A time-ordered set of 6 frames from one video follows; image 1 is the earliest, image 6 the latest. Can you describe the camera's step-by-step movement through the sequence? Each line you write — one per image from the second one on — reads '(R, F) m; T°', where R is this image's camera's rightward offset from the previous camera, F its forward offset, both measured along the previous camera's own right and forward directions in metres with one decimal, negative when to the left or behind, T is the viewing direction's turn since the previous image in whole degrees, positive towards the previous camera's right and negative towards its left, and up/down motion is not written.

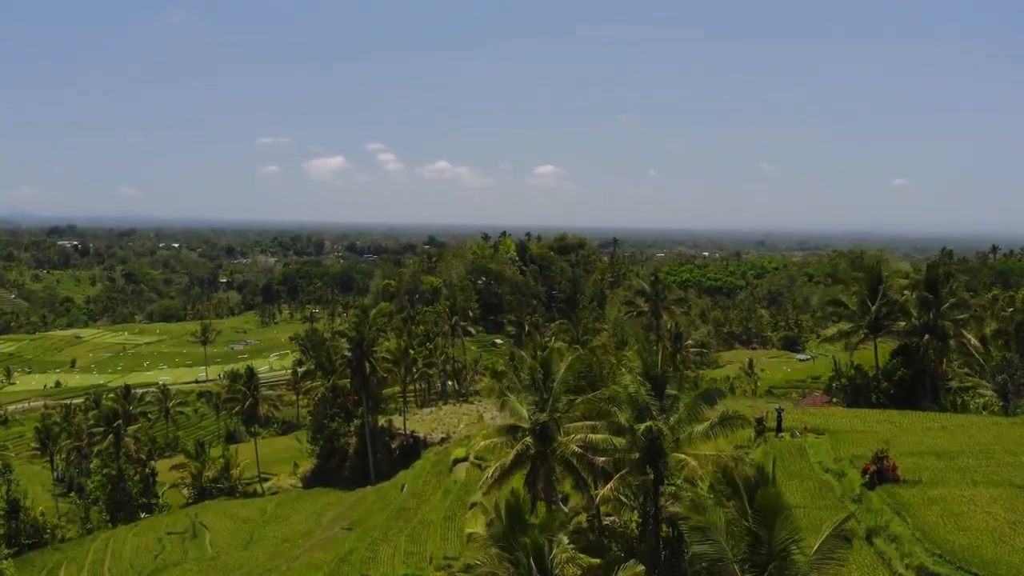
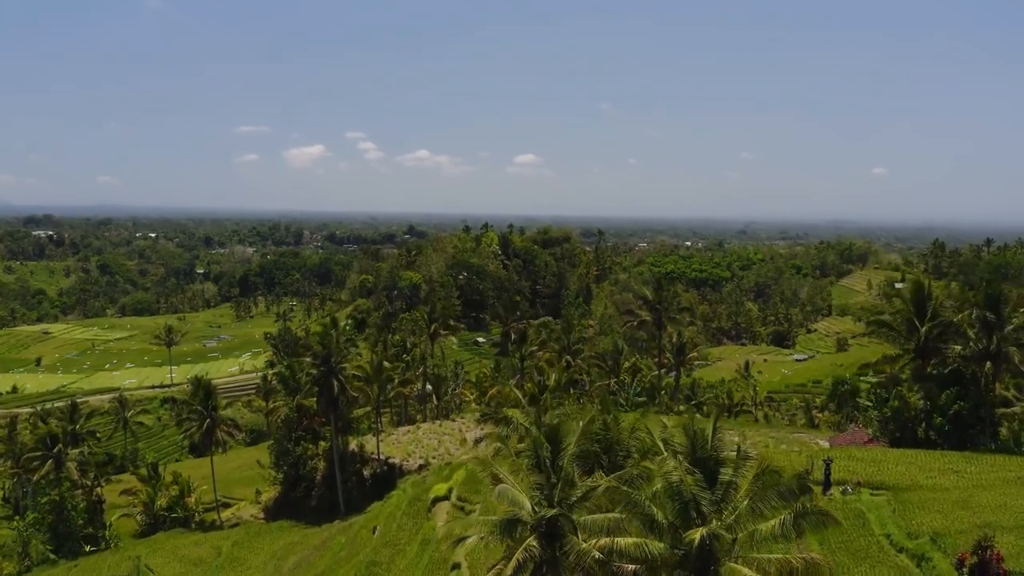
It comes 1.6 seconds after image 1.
(-0.3, +4.8) m; +1°
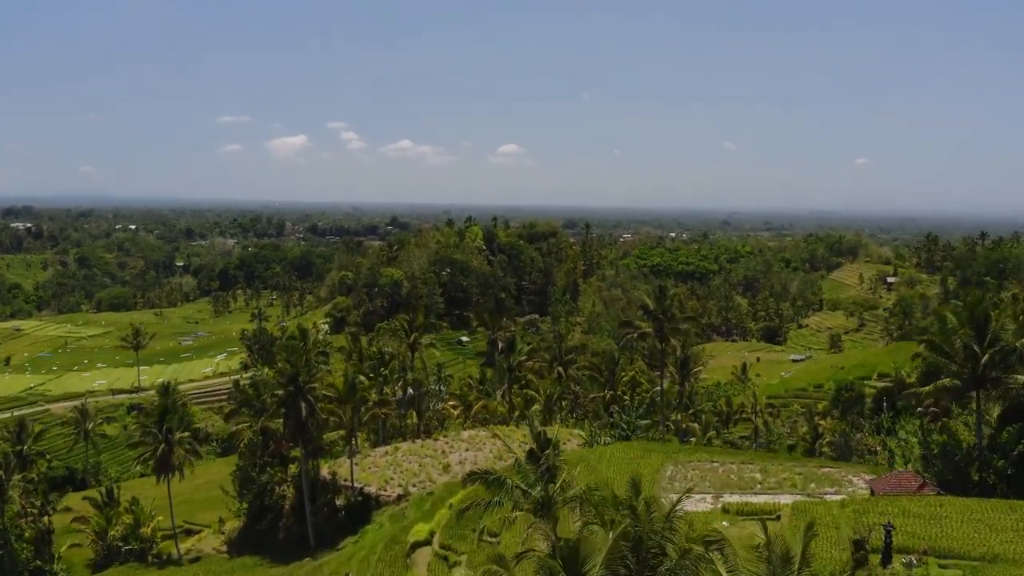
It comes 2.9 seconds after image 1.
(-0.2, +3.9) m; +1°
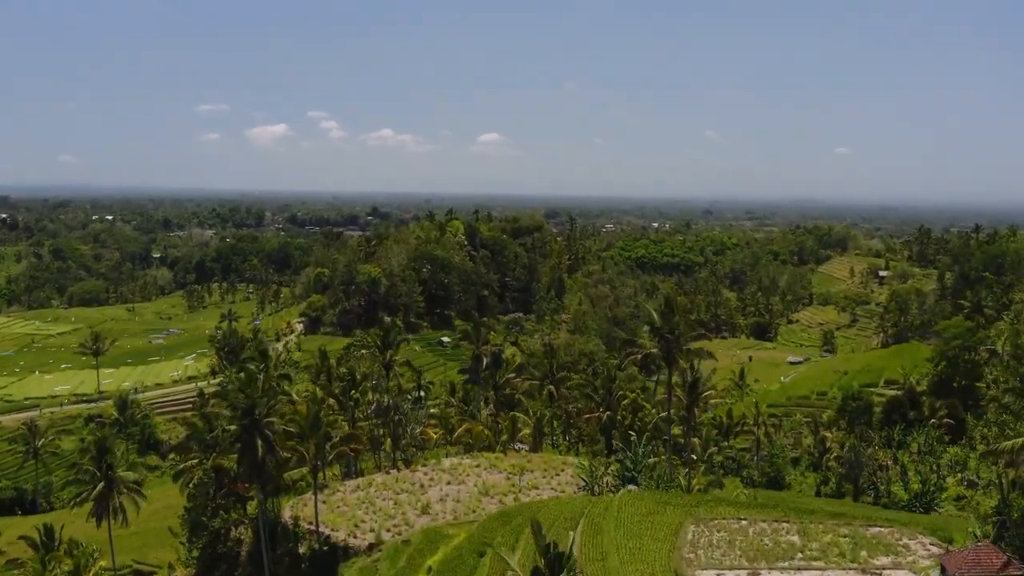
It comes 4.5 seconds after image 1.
(-0.2, +4.6) m; +1°
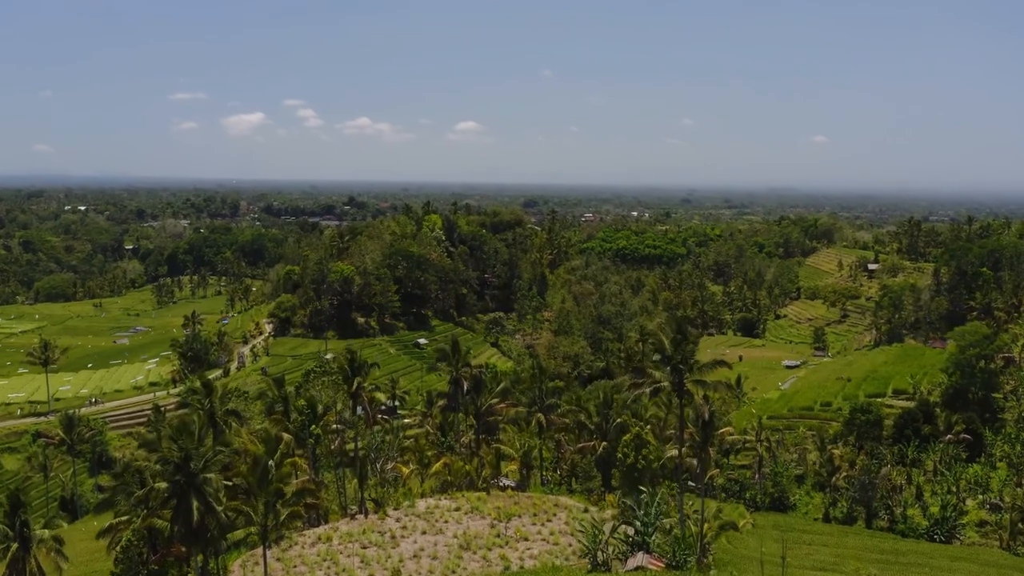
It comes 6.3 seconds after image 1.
(-0.2, +4.9) m; +2°
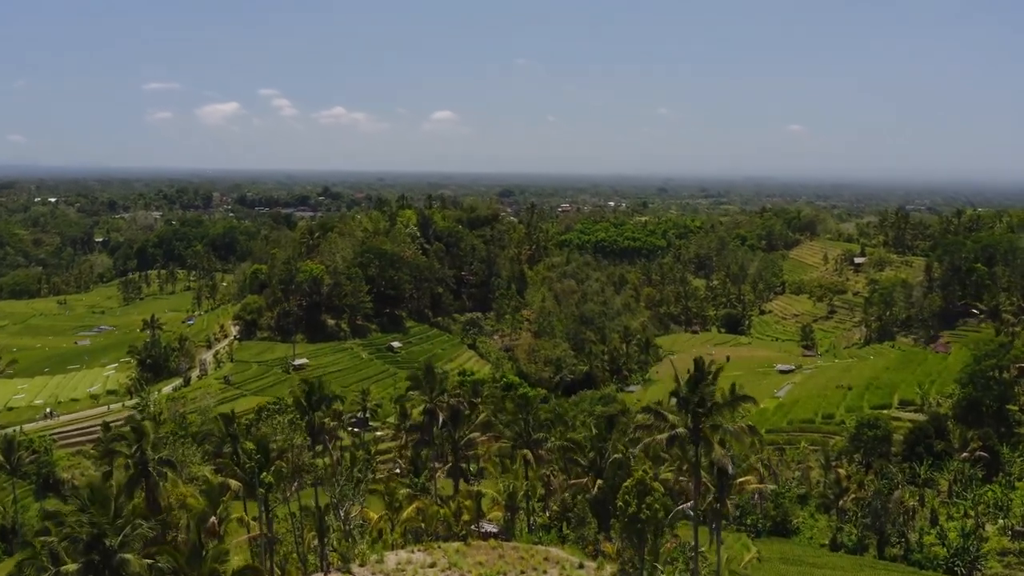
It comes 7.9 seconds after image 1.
(-0.2, +4.5) m; +2°
